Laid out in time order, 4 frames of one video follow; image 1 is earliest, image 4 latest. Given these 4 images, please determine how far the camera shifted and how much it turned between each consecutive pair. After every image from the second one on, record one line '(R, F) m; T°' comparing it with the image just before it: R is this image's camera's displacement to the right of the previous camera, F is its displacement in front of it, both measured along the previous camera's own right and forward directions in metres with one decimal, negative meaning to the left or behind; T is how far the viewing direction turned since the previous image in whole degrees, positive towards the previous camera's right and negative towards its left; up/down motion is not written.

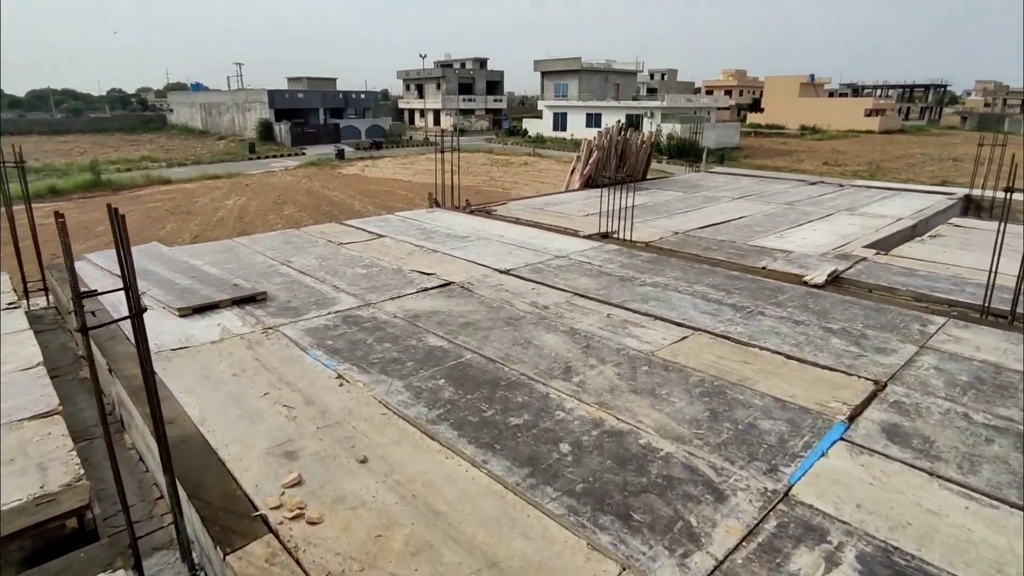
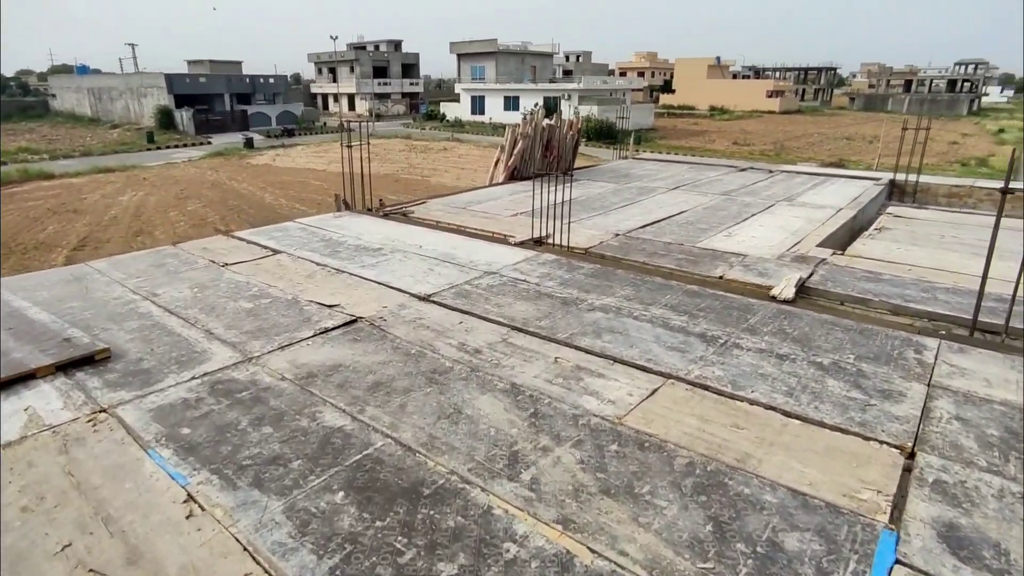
(0.0, +1.0) m; +7°
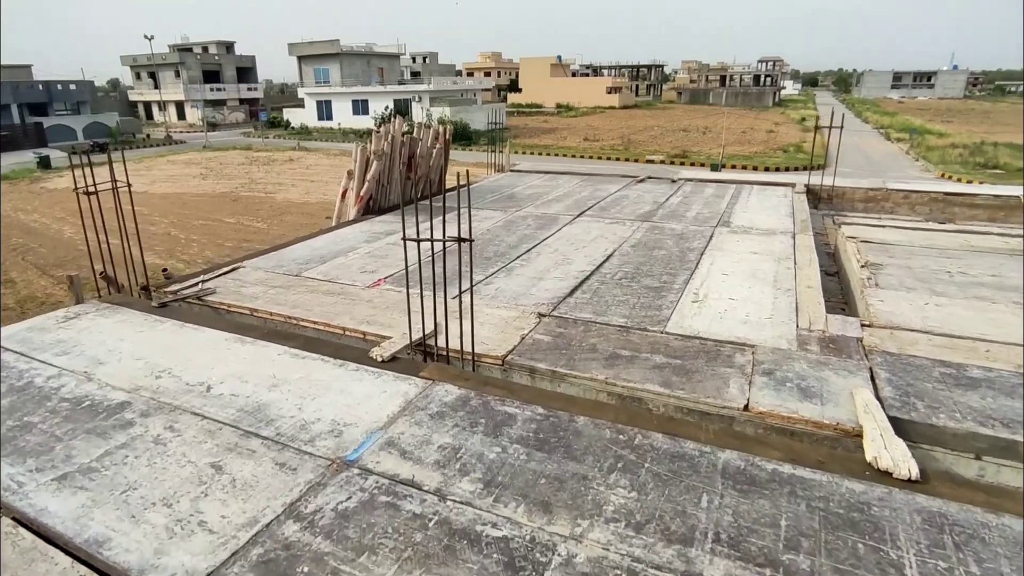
(0.0, +2.8) m; +12°
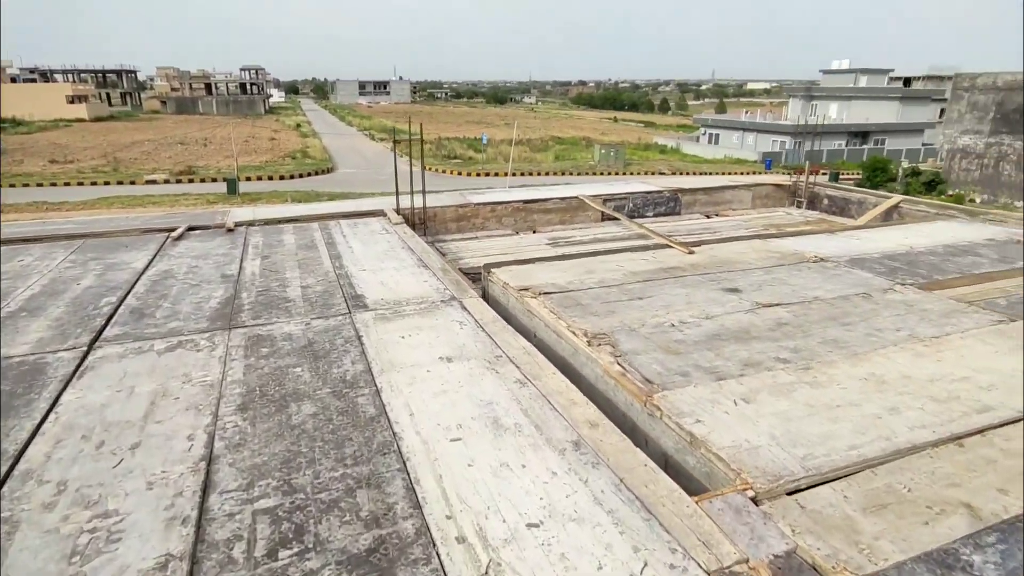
(+0.3, +3.2) m; +41°
